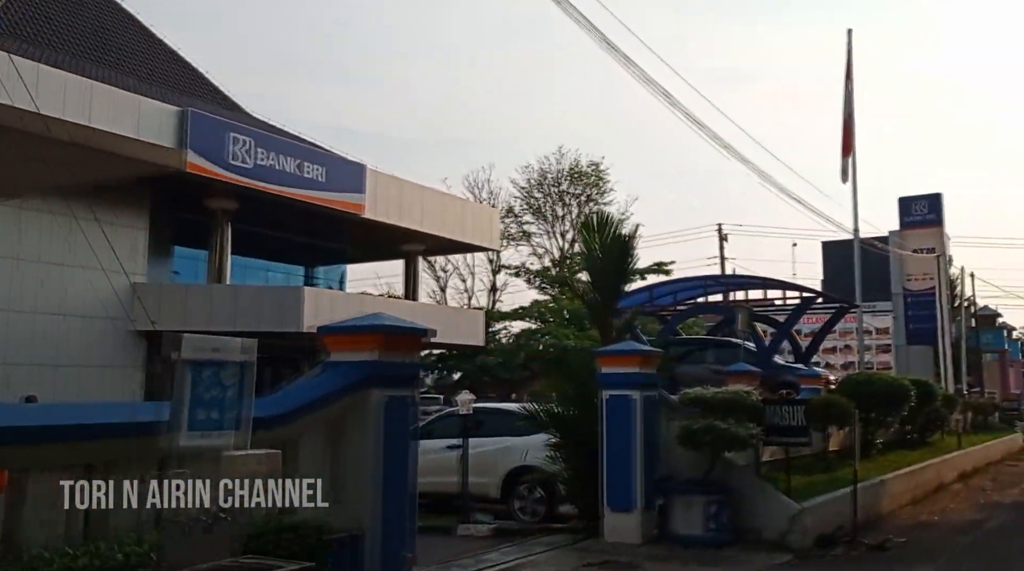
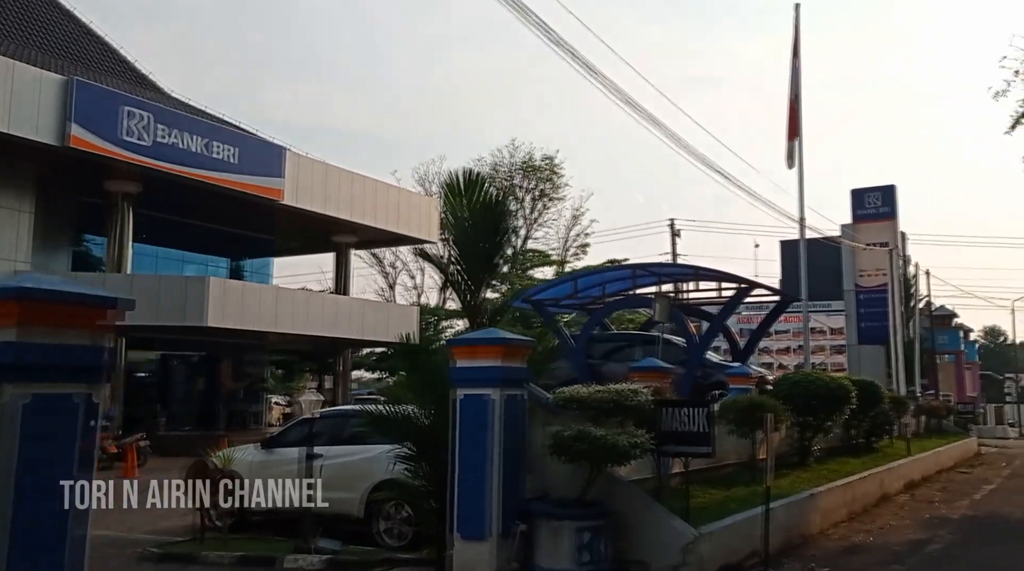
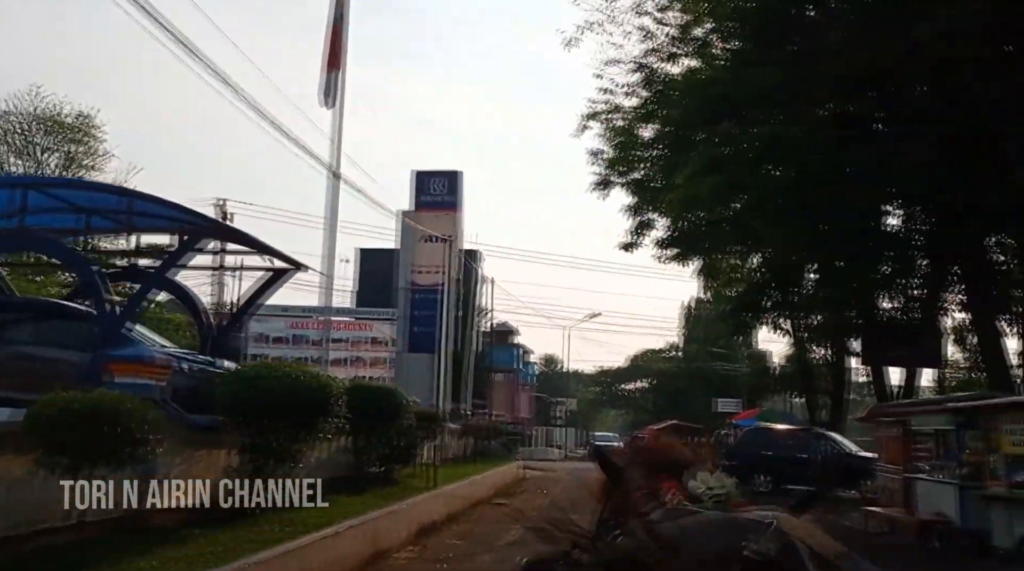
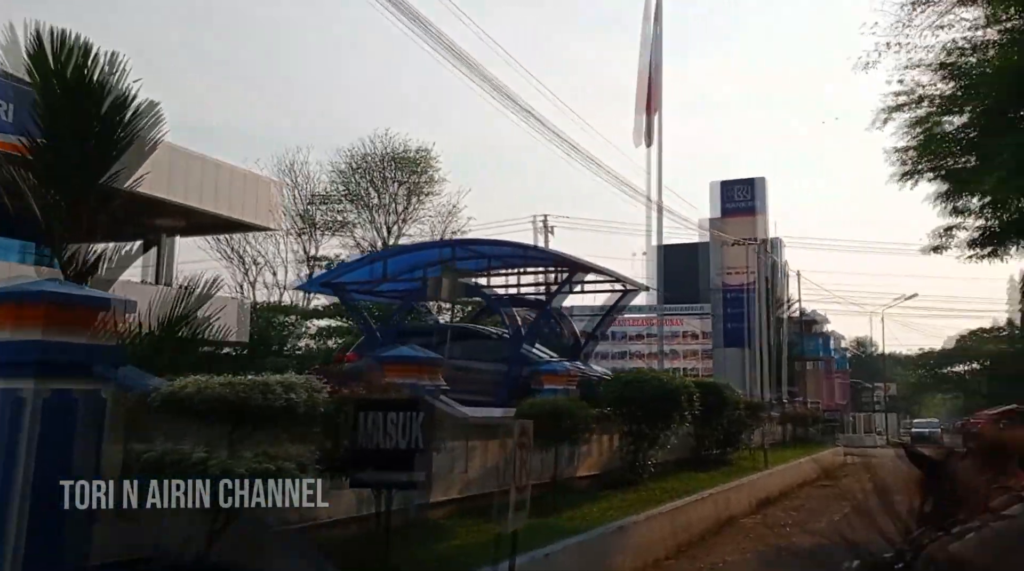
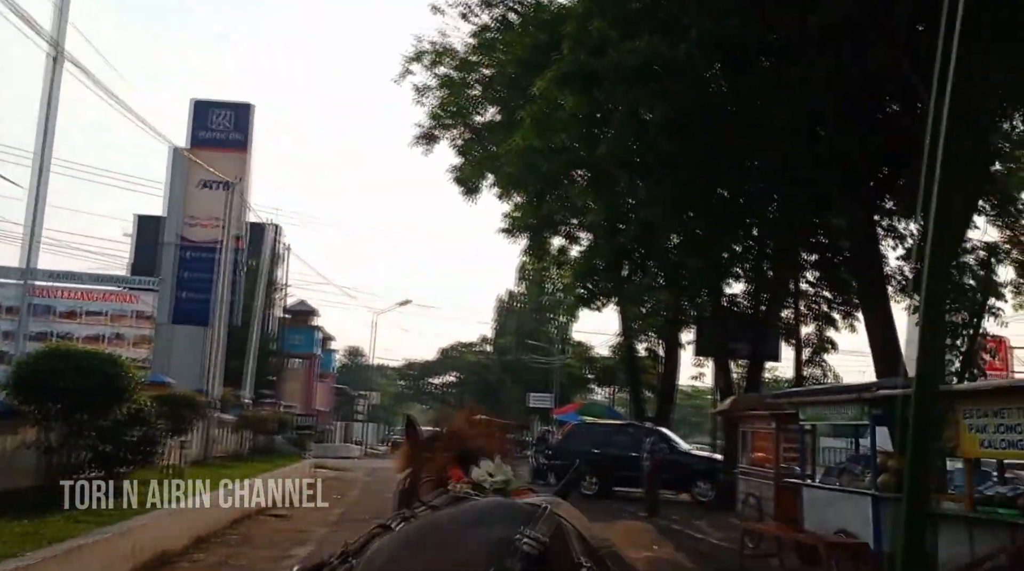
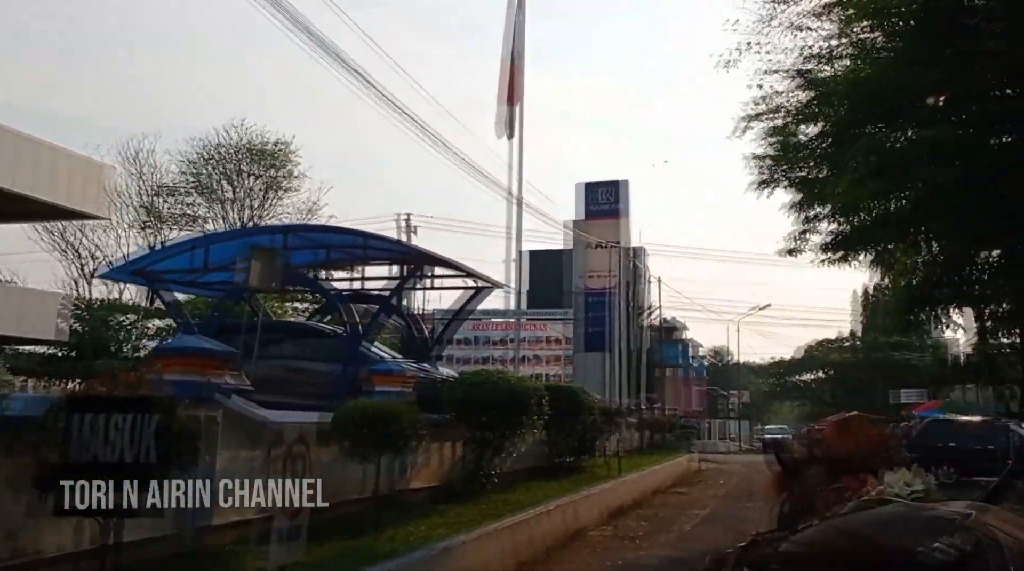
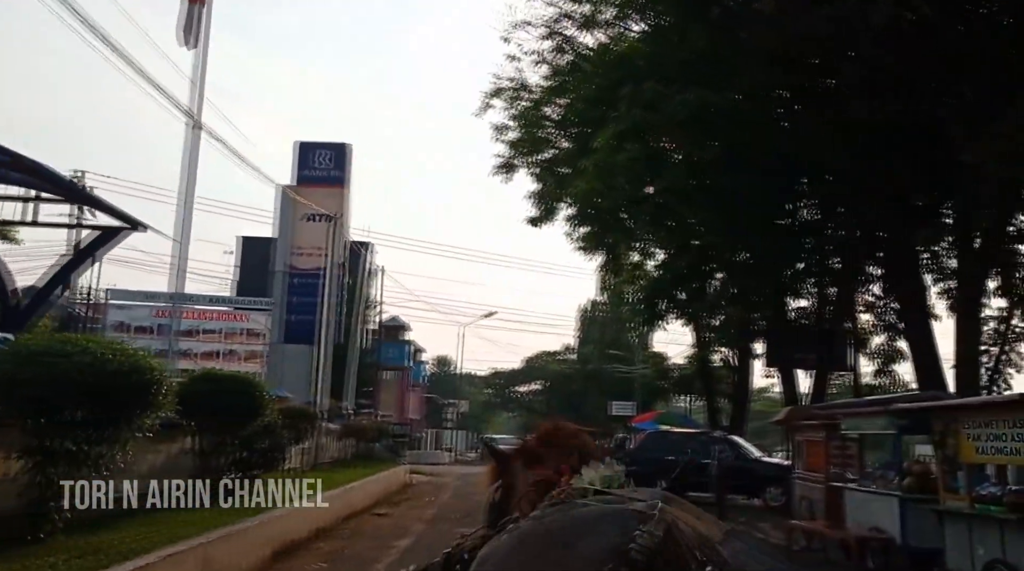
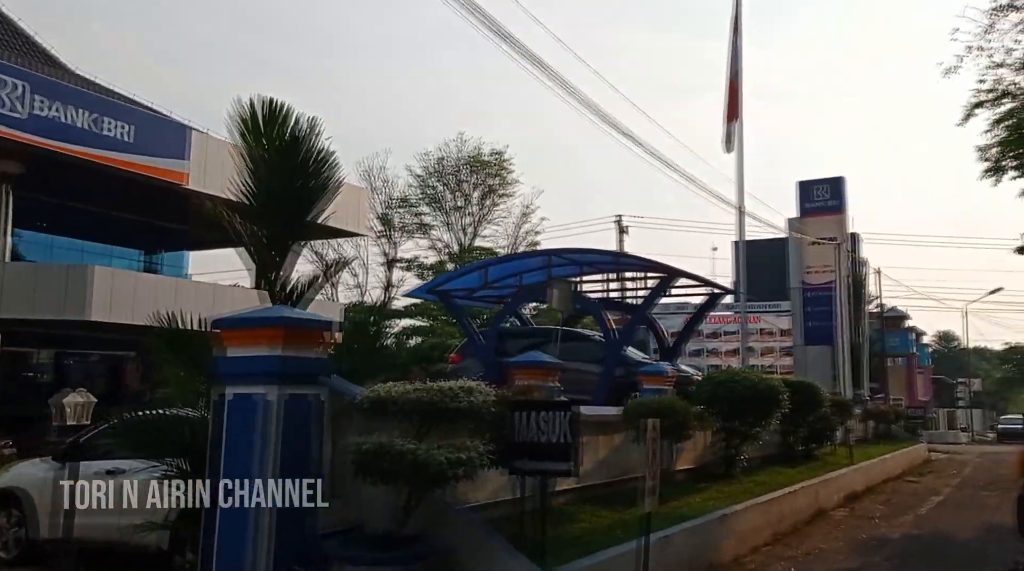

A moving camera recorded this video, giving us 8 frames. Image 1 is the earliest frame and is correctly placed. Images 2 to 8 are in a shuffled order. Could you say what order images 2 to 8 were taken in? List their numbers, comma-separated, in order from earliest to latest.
2, 8, 4, 6, 3, 7, 5
